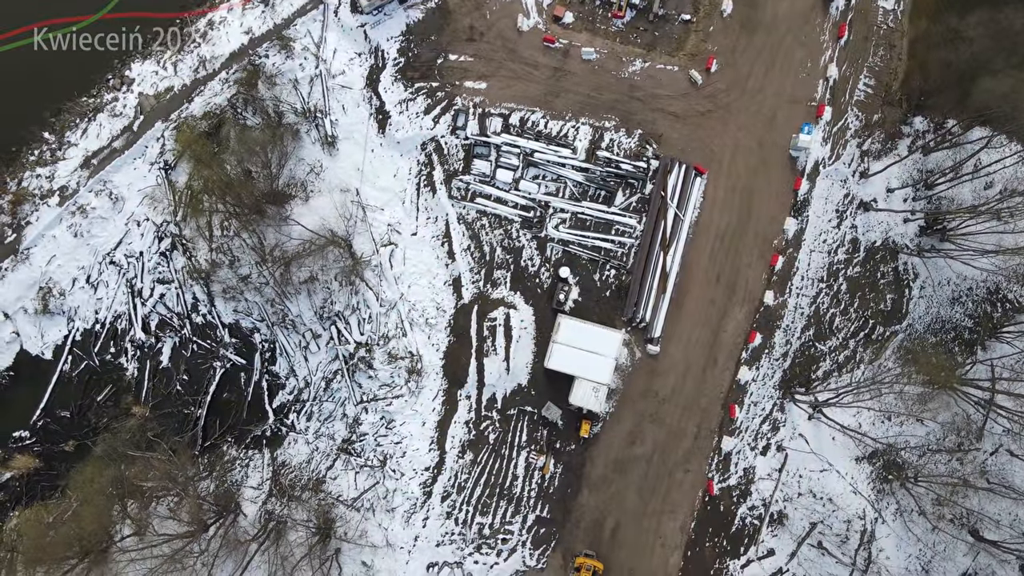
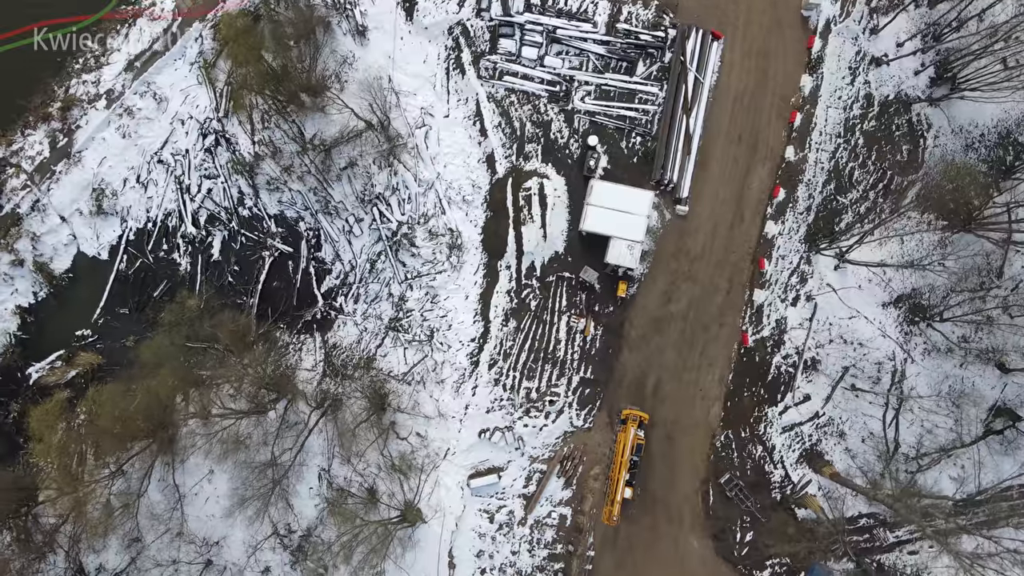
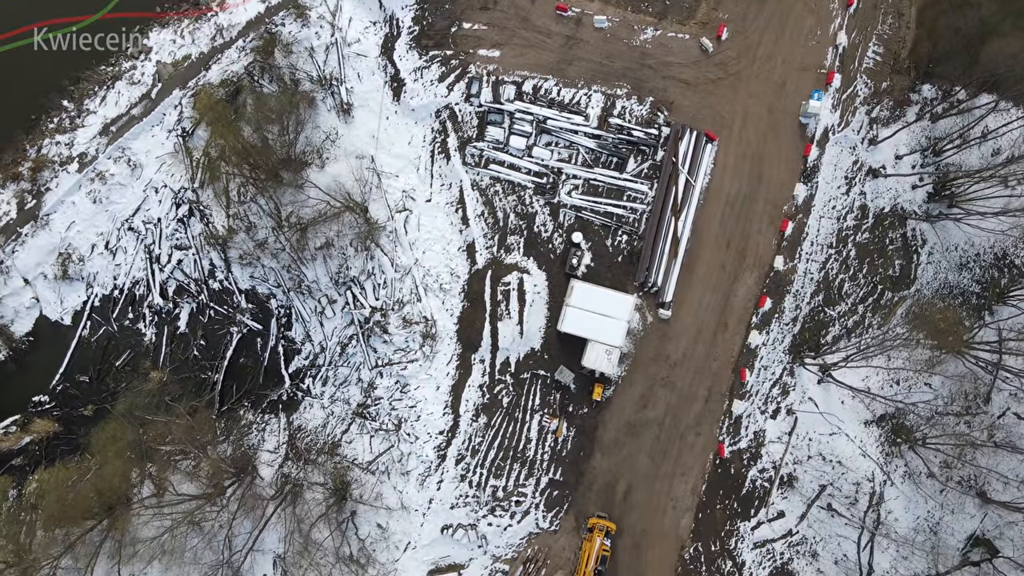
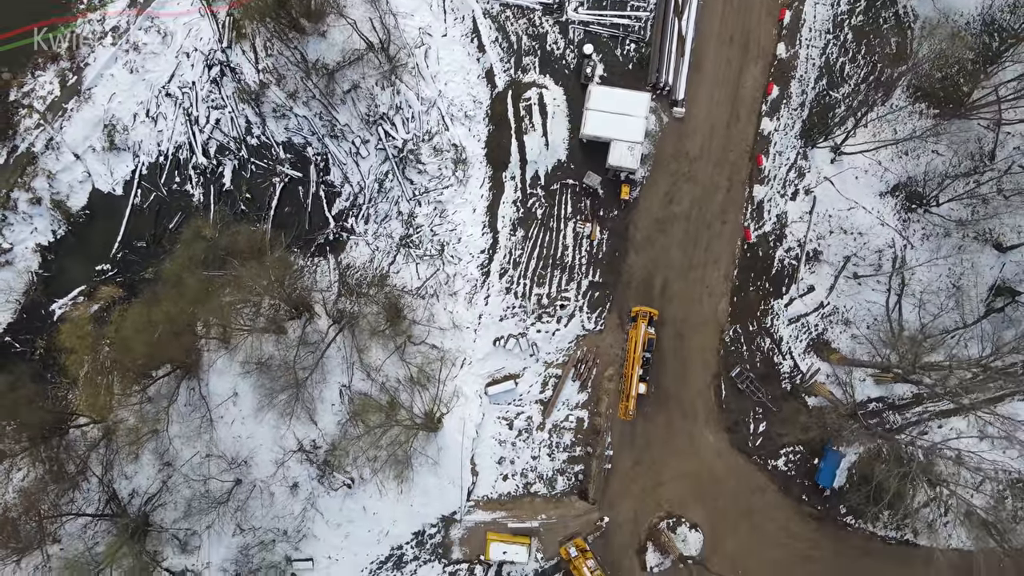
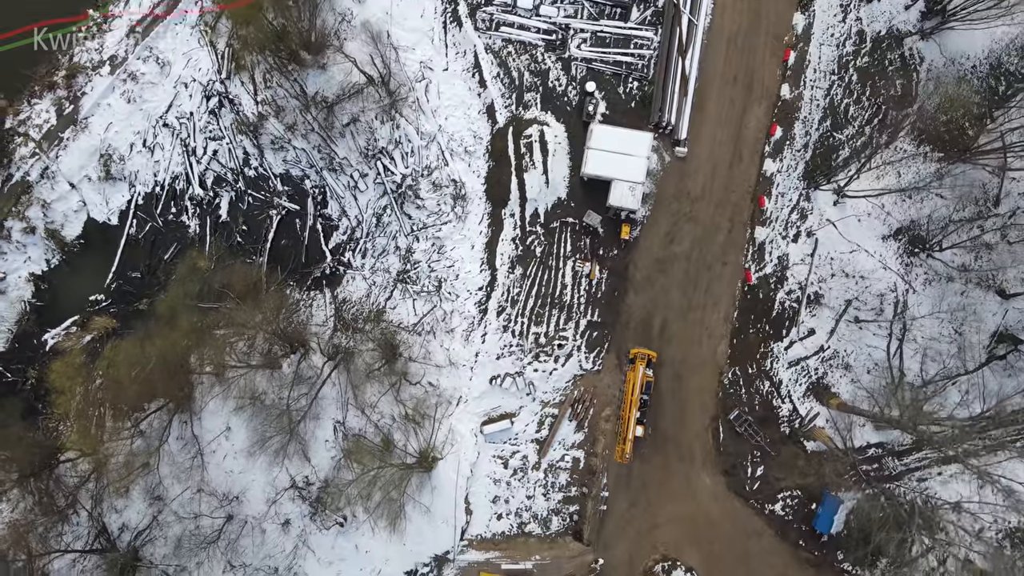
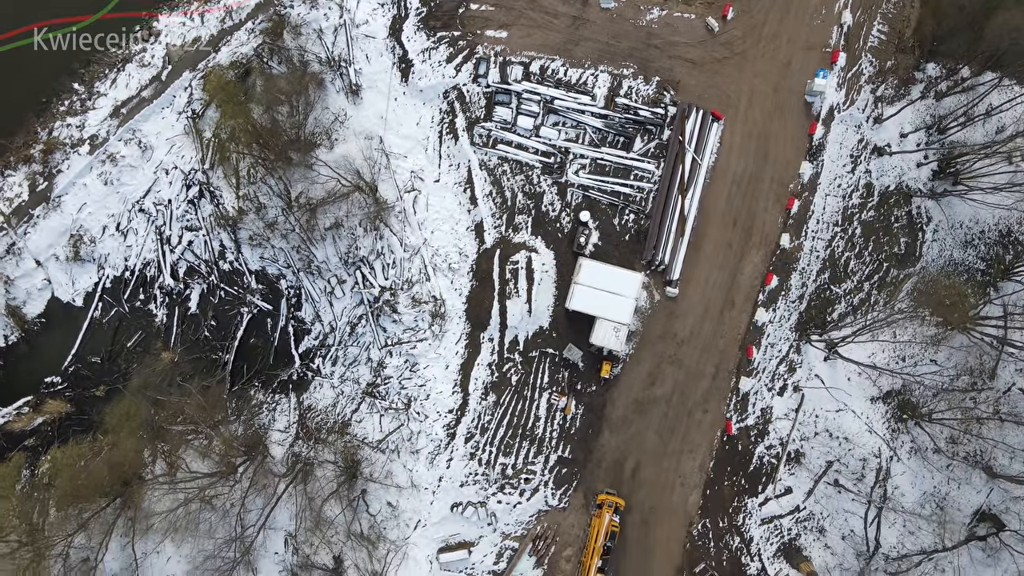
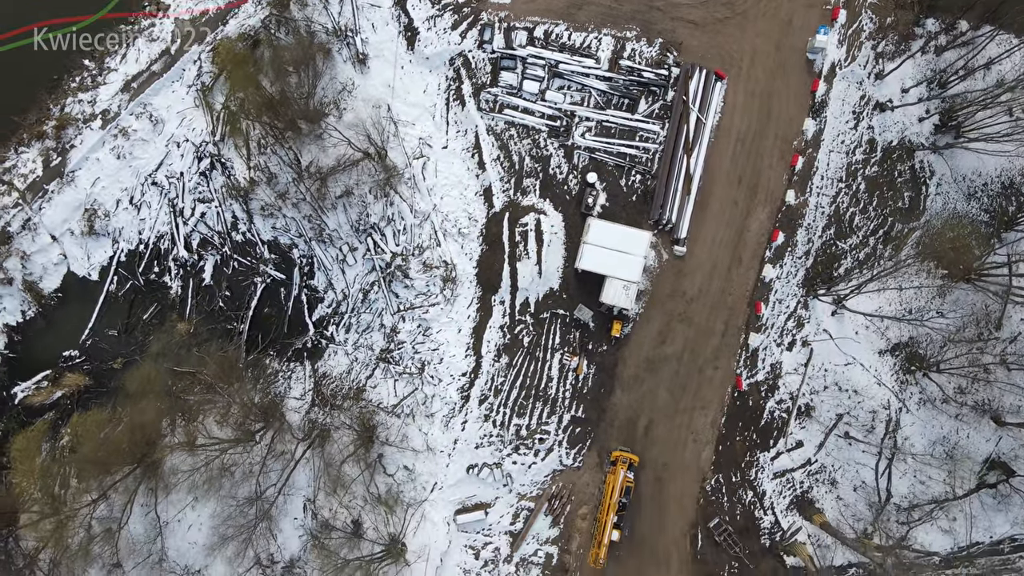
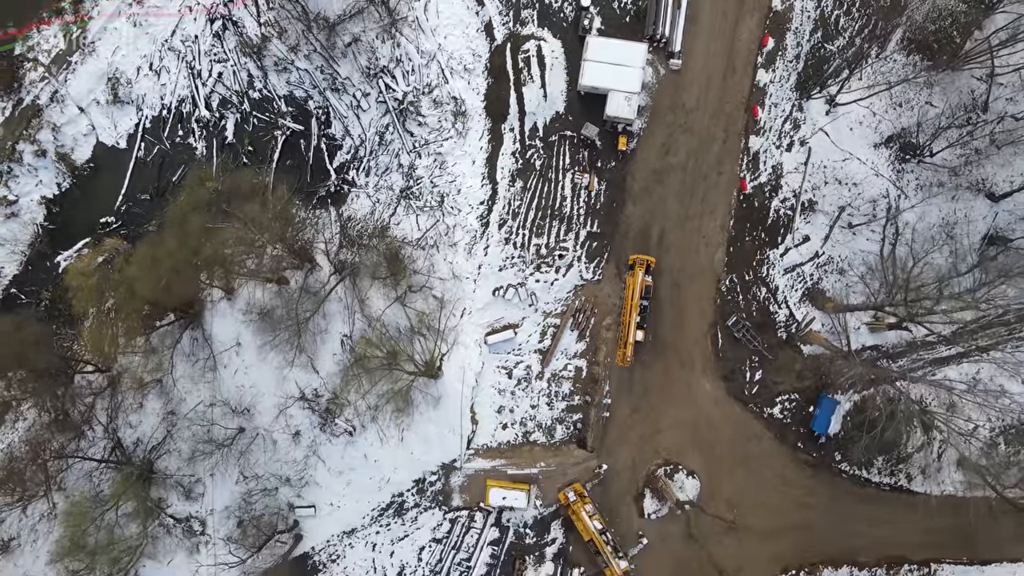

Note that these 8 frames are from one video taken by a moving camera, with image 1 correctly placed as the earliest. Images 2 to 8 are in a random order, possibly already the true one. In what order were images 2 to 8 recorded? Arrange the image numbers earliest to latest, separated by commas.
3, 6, 7, 2, 5, 4, 8
